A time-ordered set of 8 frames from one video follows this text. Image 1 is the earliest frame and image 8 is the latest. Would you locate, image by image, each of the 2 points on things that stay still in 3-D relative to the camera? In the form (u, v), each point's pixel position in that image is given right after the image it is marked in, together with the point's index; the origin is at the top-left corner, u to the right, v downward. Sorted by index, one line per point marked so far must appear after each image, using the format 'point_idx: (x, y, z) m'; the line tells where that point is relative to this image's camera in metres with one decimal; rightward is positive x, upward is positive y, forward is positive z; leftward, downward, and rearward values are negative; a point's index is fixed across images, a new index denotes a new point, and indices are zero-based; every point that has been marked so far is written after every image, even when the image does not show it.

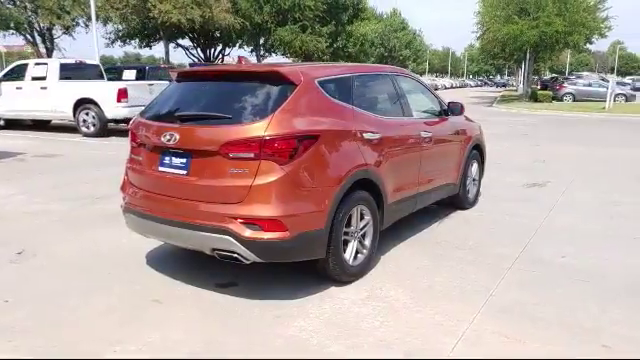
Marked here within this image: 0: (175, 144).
0: (-1.2, +0.3, +4.2) m
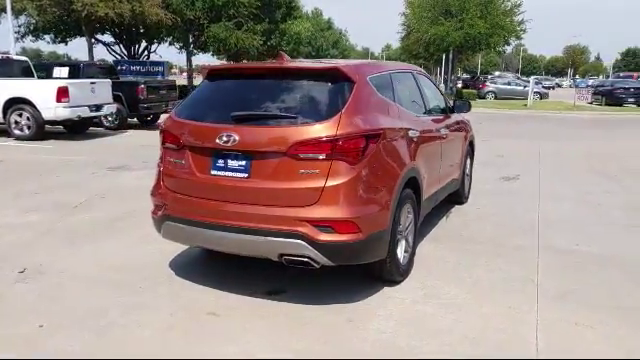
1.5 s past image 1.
0: (-0.7, +0.3, +4.0) m
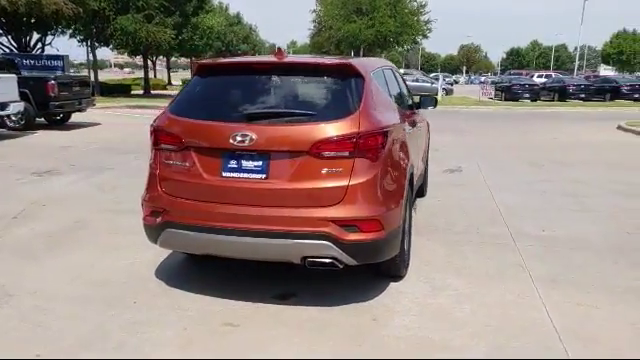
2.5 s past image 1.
0: (-0.5, +0.3, +3.8) m
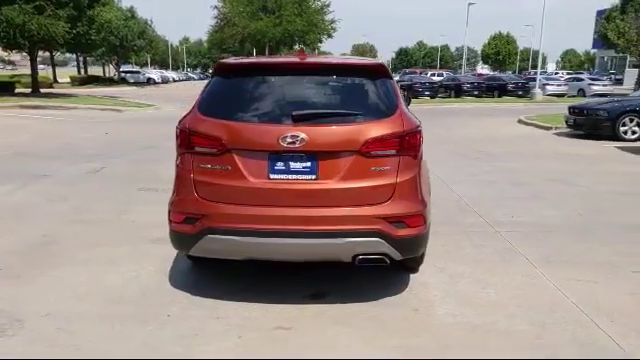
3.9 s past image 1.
0: (-0.2, +0.3, +3.8) m
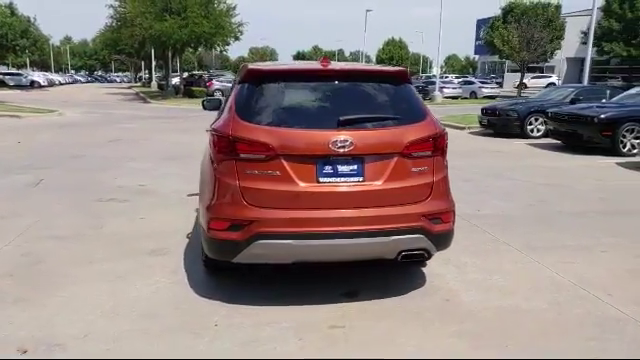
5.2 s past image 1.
0: (+0.2, +0.2, +3.9) m
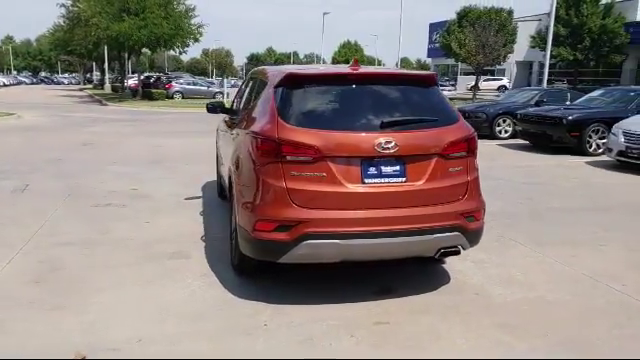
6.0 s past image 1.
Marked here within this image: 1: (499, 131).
0: (+0.6, +0.2, +4.1) m
1: (+6.2, +1.7, +17.2) m
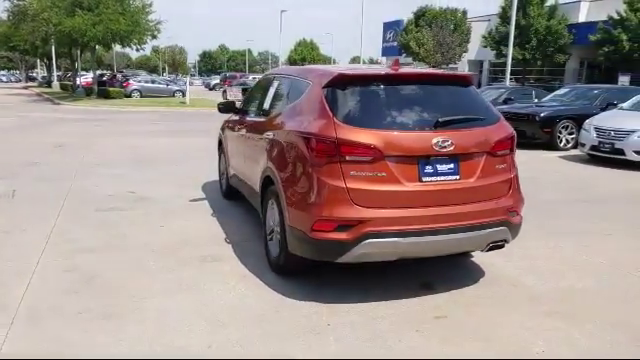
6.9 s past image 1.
0: (+1.1, +0.3, +4.2) m
1: (+5.4, +1.9, +17.7) m
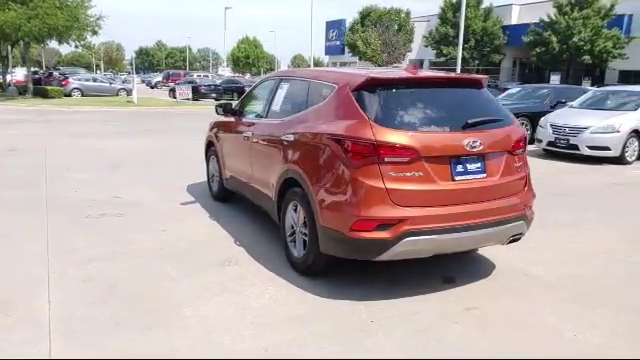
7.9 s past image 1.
0: (+1.4, +0.3, +4.4) m
1: (+4.1, +2.0, +18.3) m
